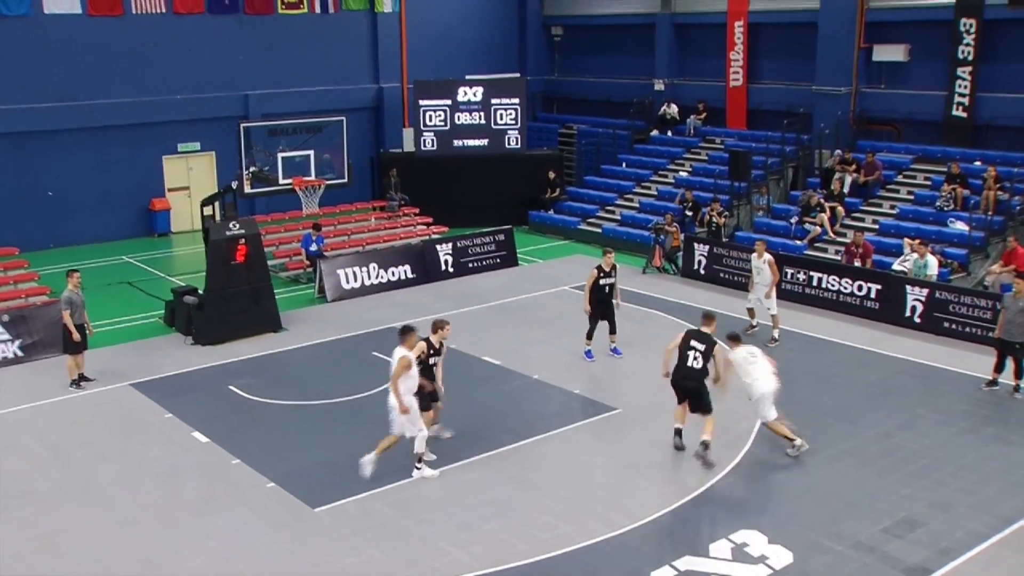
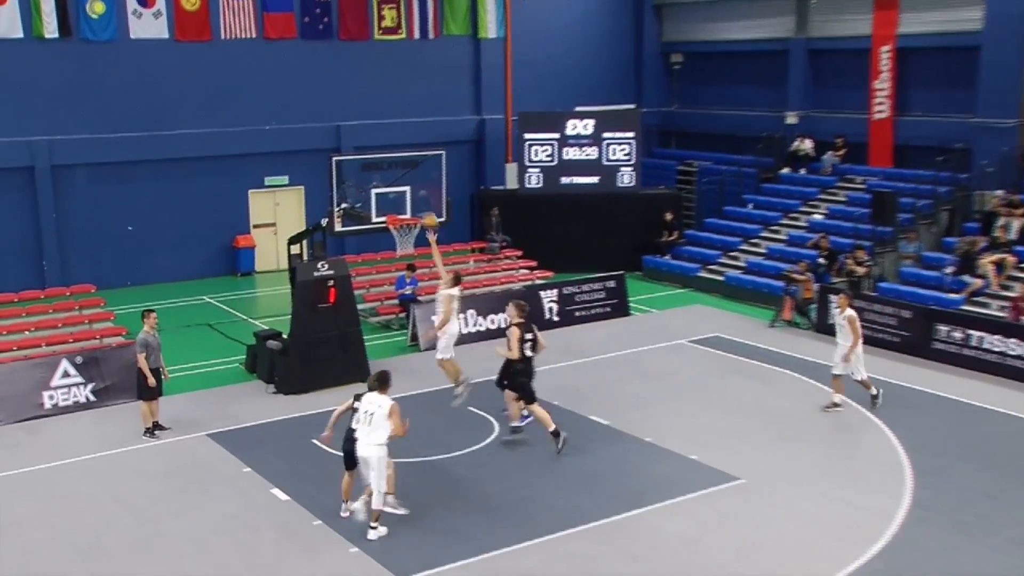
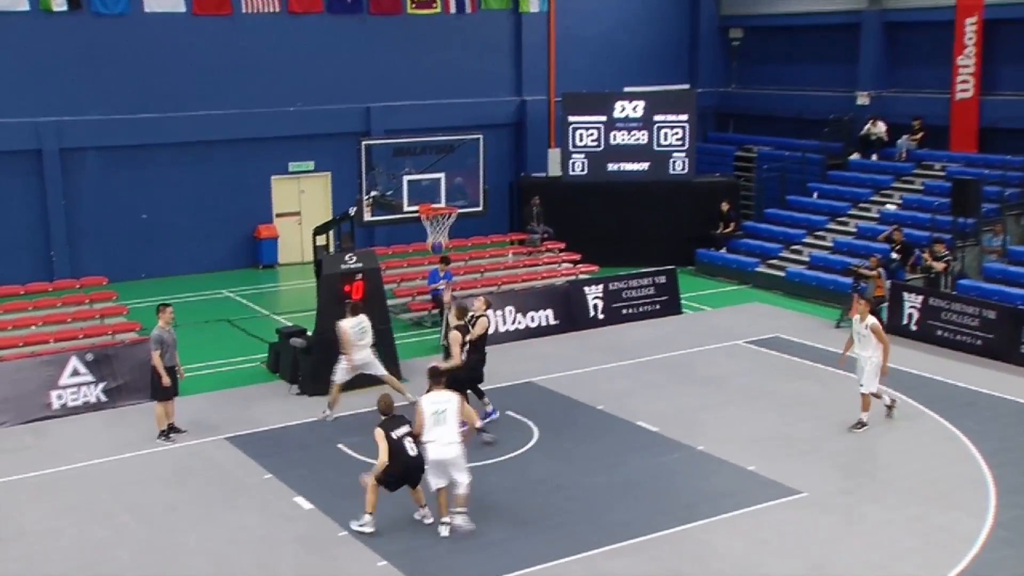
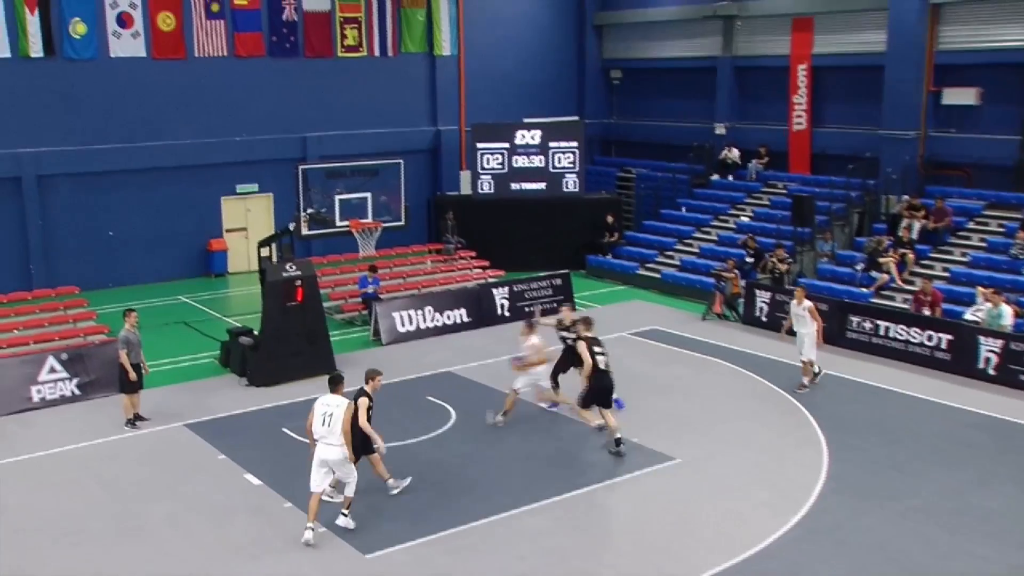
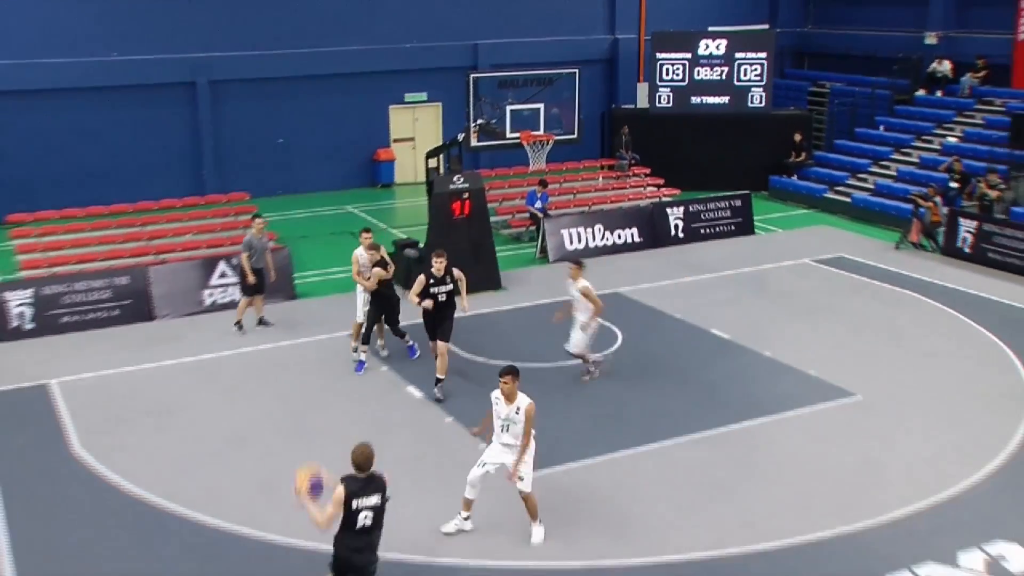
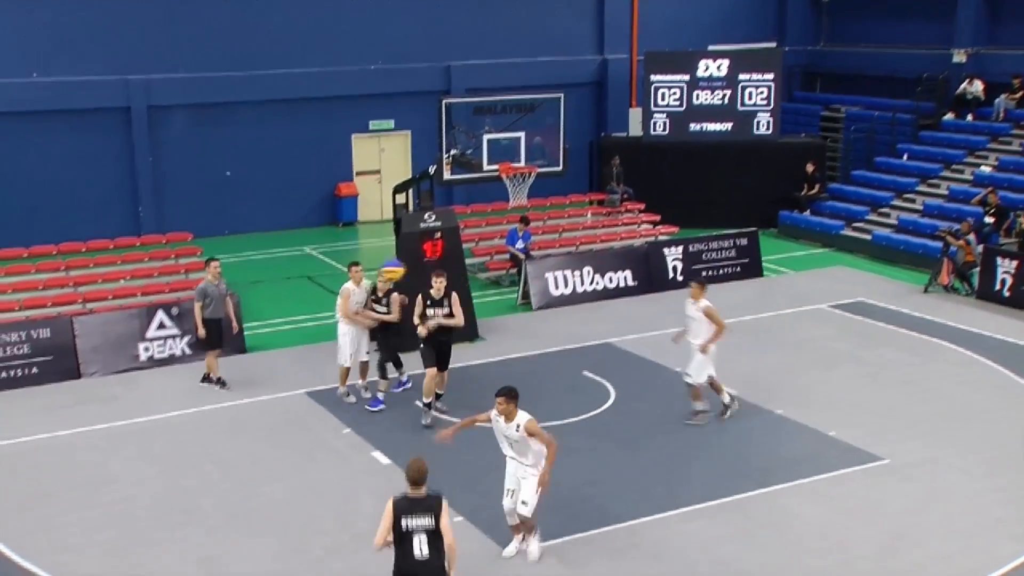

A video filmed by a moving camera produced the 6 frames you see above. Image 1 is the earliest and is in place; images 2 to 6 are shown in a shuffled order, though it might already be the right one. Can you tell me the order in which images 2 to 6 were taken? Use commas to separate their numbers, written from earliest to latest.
4, 2, 3, 6, 5
